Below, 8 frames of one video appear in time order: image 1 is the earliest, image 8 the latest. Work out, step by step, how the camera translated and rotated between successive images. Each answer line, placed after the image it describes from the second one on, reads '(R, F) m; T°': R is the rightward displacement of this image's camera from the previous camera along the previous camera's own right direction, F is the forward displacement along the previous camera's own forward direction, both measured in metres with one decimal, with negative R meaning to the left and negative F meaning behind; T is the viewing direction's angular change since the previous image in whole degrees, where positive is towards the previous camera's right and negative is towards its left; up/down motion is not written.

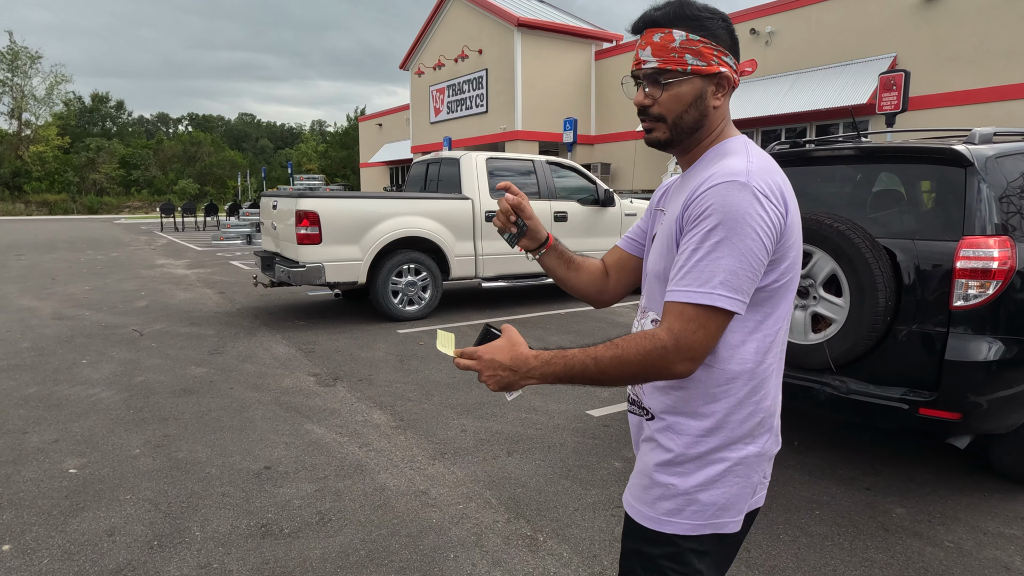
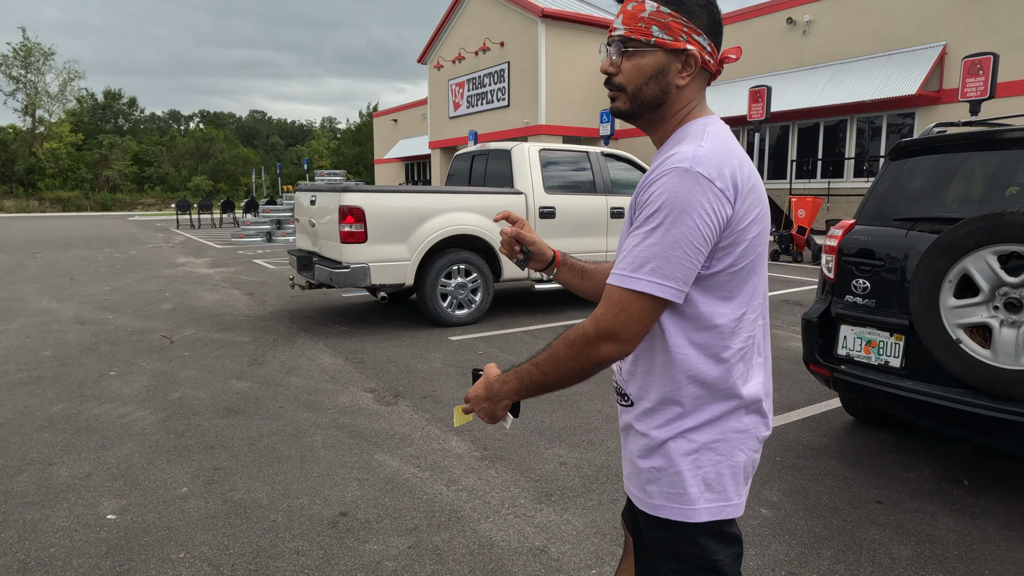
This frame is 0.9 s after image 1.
(-0.5, +0.6) m; -1°
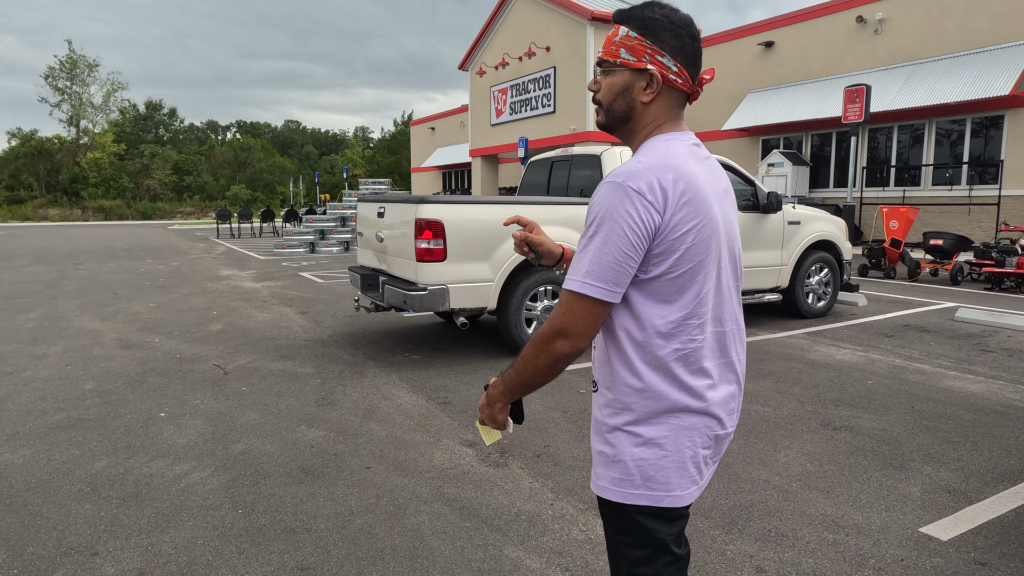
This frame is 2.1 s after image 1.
(-0.6, +0.8) m; -2°
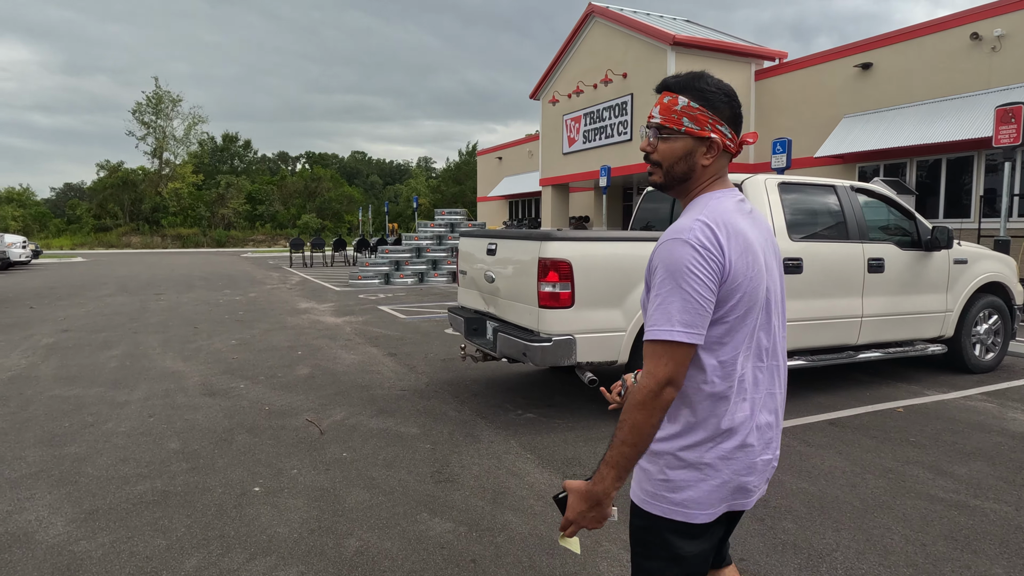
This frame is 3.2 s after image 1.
(-0.6, +0.8) m; -5°
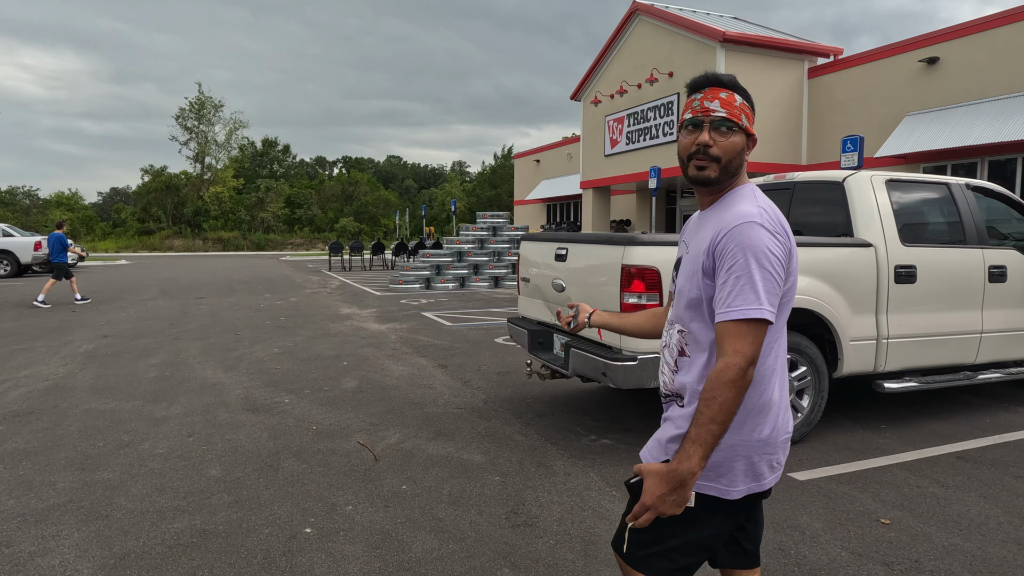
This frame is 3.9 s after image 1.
(-0.3, +0.5) m; -3°
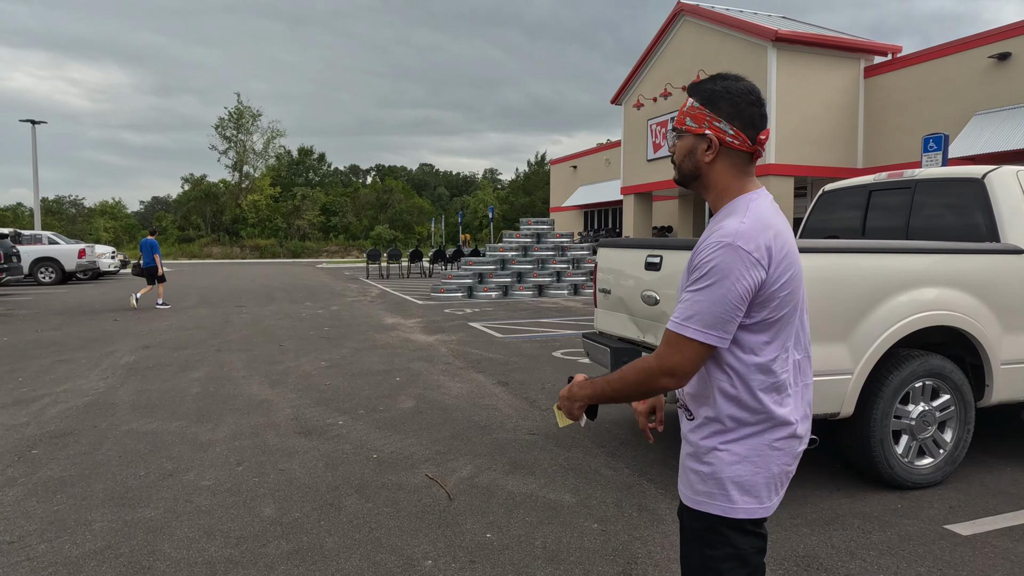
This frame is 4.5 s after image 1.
(-0.4, +0.6) m; -3°
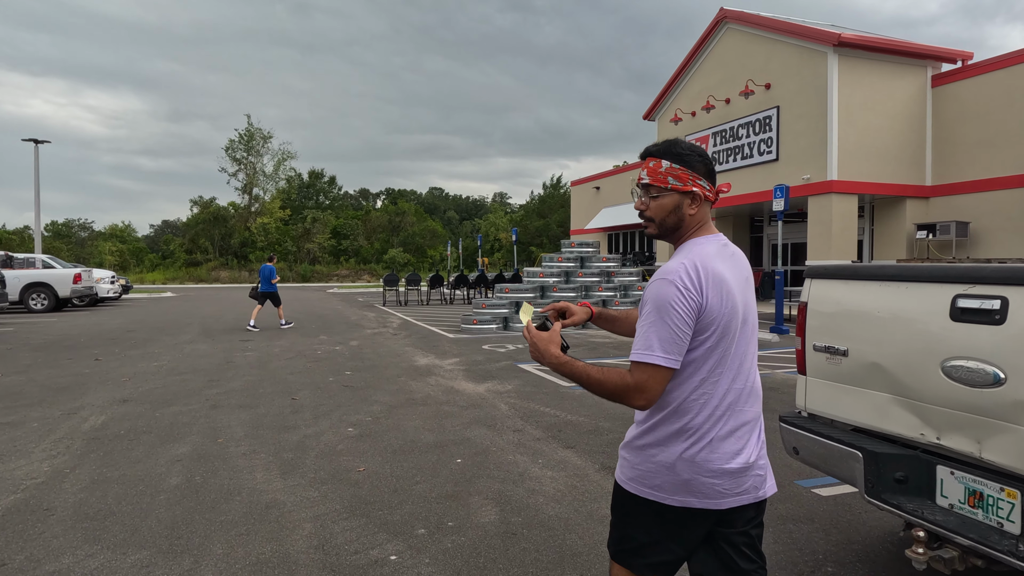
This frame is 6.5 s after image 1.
(-0.7, +1.9) m; -1°
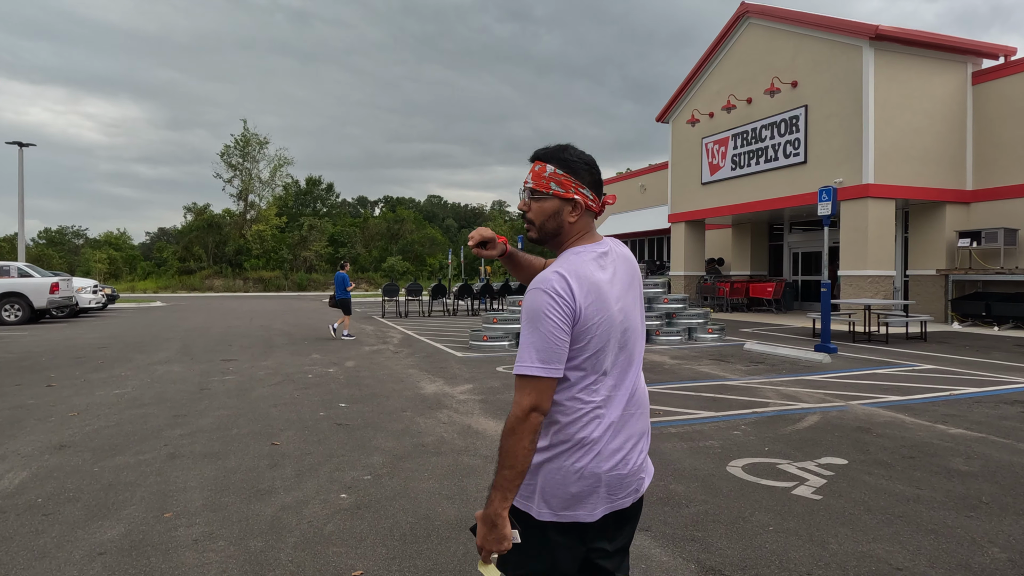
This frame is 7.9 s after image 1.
(-0.3, +1.4) m; 0°
